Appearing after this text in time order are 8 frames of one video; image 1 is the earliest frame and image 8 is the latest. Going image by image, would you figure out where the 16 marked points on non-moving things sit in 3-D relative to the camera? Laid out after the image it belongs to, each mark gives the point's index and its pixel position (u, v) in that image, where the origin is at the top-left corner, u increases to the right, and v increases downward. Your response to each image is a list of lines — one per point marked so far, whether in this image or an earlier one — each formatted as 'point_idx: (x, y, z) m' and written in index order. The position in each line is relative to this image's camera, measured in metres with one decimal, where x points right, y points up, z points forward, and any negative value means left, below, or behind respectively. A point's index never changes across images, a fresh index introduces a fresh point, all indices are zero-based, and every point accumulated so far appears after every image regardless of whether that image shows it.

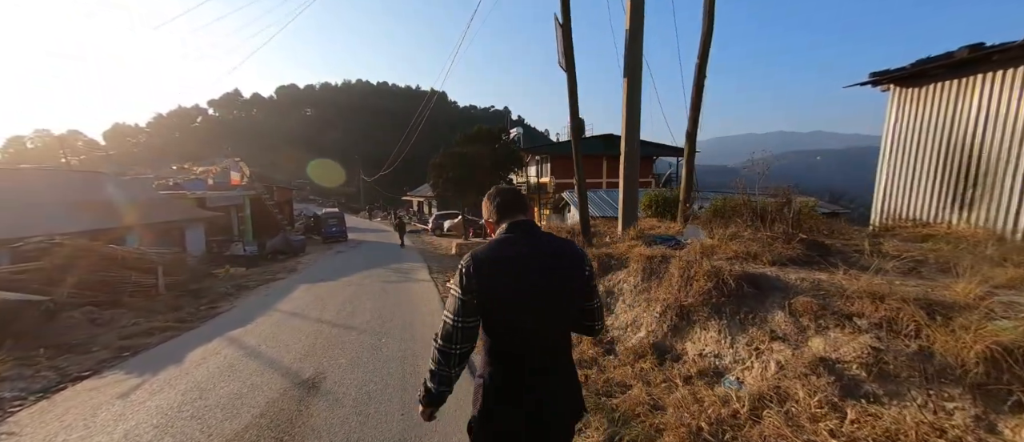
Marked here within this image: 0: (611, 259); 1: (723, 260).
0: (+1.6, -0.6, +6.2) m
1: (+2.5, -0.5, +4.7) m
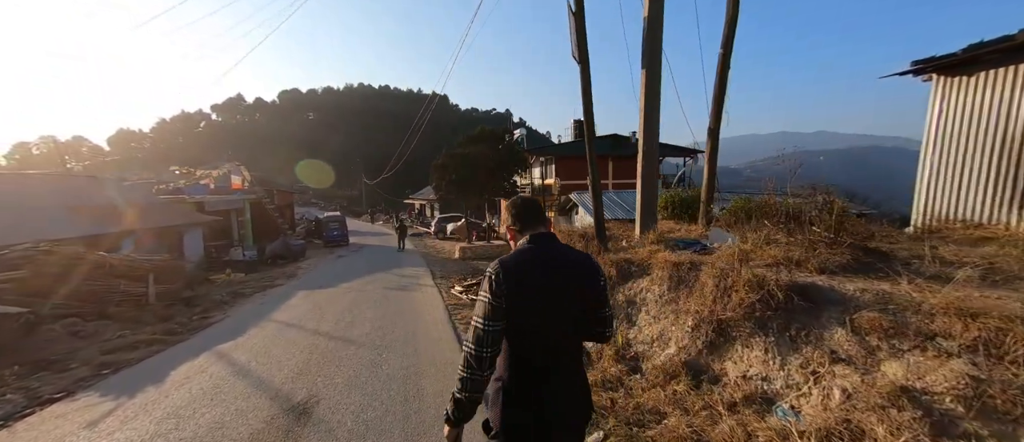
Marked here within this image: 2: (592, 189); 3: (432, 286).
0: (+1.7, -0.6, +5.7) m
1: (+2.6, -0.5, +4.2) m
2: (+1.4, +0.6, +6.6) m
3: (-2.3, -1.9, +11.5) m
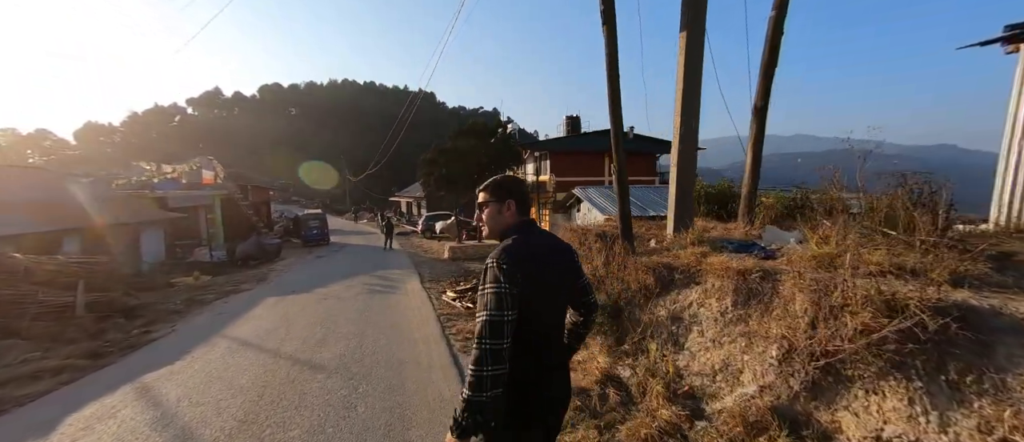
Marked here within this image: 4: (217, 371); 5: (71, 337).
0: (+1.9, -0.6, +4.6) m
1: (+2.8, -0.4, +3.1) m
2: (+1.5, +0.6, +5.5) m
3: (-2.4, -1.8, +10.2) m
4: (-3.7, -1.9, +5.0) m
5: (-7.3, -1.9, +6.6) m
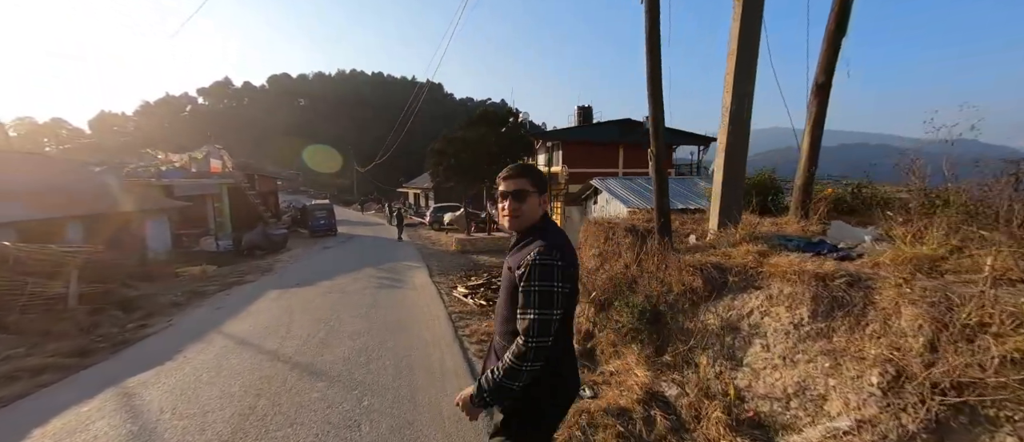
0: (+2.1, -0.5, +4.0) m
1: (+3.1, -0.4, +2.5) m
2: (+1.8, +0.7, +4.8) m
3: (-2.0, -1.6, +9.7) m
4: (-3.5, -1.7, +4.5) m
5: (-7.0, -1.7, +6.1) m
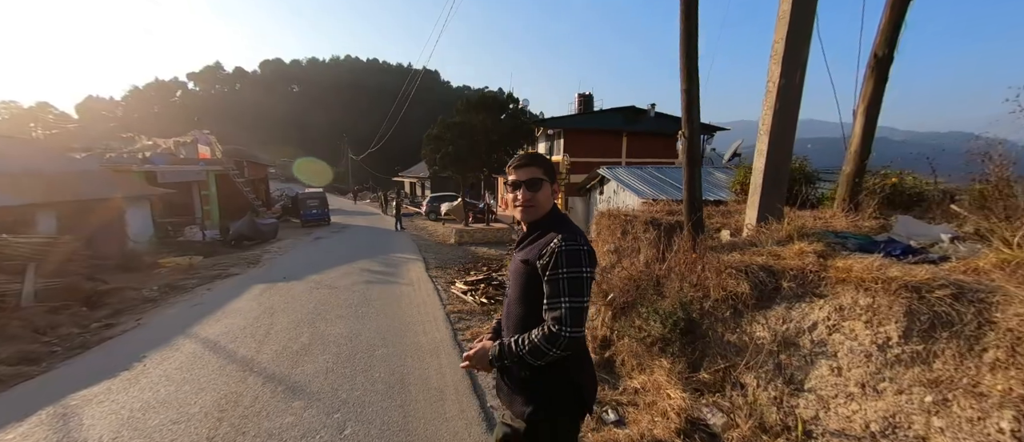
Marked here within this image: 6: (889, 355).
0: (+2.2, -0.5, +3.4) m
1: (+3.2, -0.4, +1.9) m
2: (+1.9, +0.8, +4.2) m
3: (-2.0, -1.4, +9.1) m
4: (-3.4, -1.6, +3.9) m
5: (-6.9, -1.5, +5.5) m
6: (+2.4, -0.8, +2.5) m
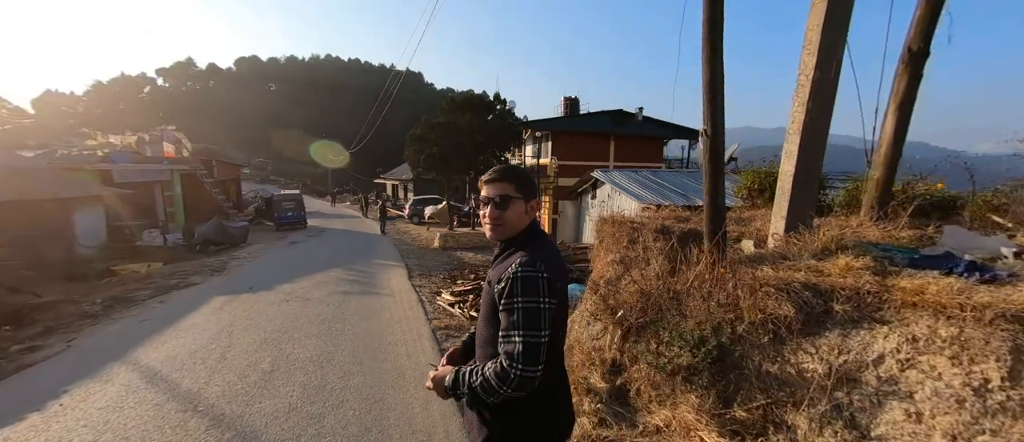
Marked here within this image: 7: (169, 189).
0: (+2.3, -0.5, +2.9) m
1: (+3.3, -0.5, +1.4) m
2: (+1.8, +0.7, +3.7) m
3: (-2.2, -1.5, +8.4) m
4: (-3.4, -1.7, +3.1) m
5: (-7.0, -1.6, +4.6) m
6: (+2.4, -0.9, +2.0) m
7: (-17.0, +1.6, +19.5) m
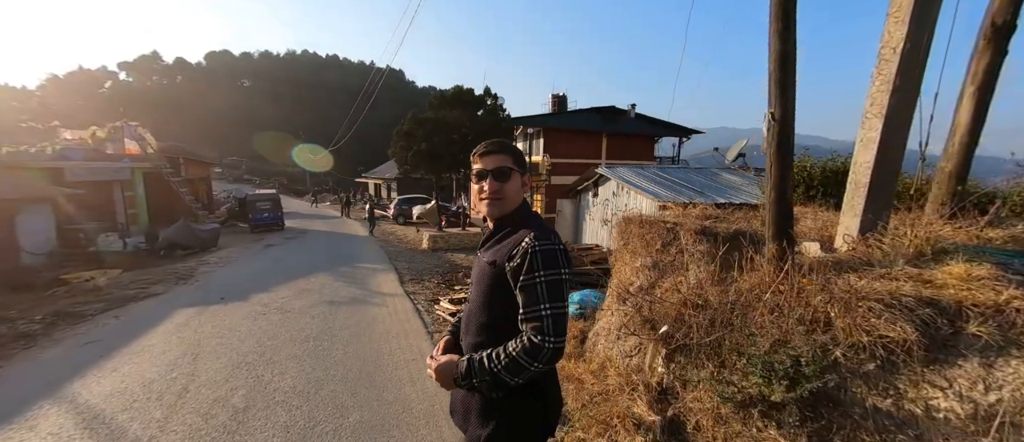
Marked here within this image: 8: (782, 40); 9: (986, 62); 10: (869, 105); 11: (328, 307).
0: (+2.5, -0.5, +2.4) m
1: (+3.6, -0.5, +0.9) m
2: (+2.1, +0.7, +3.1) m
3: (-2.2, -1.5, +7.6) m
4: (-3.1, -1.7, +2.3) m
5: (-6.8, -1.7, +3.6) m
6: (+2.8, -0.9, +1.5) m
7: (-17.5, +1.5, +18.1) m
8: (+2.1, +1.4, +3.2) m
9: (+4.1, +1.4, +3.5) m
10: (+2.9, +0.9, +3.2) m
11: (-3.4, -1.5, +7.1) m
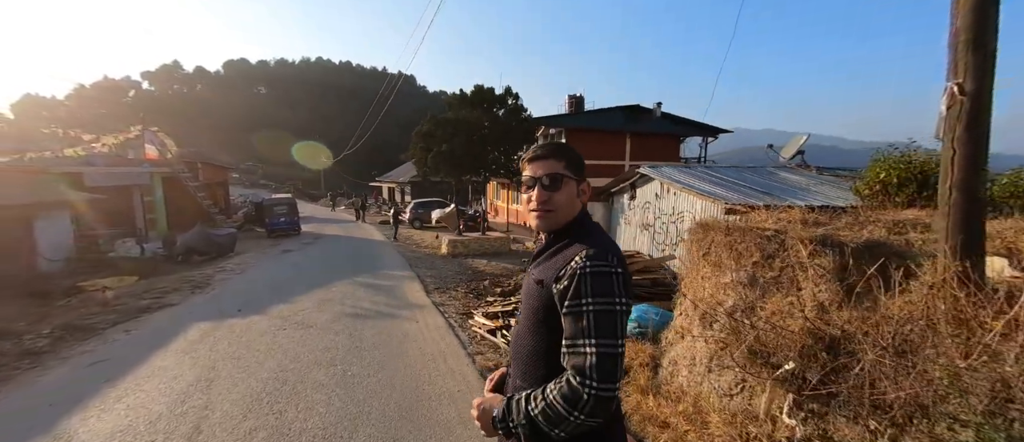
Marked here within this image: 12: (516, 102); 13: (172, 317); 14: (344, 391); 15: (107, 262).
0: (+3.1, -0.6, +1.5) m
1: (+4.2, -0.5, +0.1) m
2: (+2.7, +0.6, +2.3) m
3: (-1.5, -1.6, +7.0) m
4: (-2.5, -1.8, +1.7) m
5: (-6.2, -1.8, +3.0) m
6: (+3.3, -0.9, +0.7) m
7: (-16.5, +1.2, +17.9) m
8: (+2.7, +1.4, +2.4) m
9: (+4.7, +1.4, +2.6) m
10: (+3.5, +0.9, +2.4) m
11: (-2.6, -1.6, +6.5) m
12: (0.0, +5.9, +19.8) m
13: (-6.1, -1.7, +7.1) m
14: (-1.8, -1.7, +4.0) m
15: (-13.1, -1.2, +12.8) m
